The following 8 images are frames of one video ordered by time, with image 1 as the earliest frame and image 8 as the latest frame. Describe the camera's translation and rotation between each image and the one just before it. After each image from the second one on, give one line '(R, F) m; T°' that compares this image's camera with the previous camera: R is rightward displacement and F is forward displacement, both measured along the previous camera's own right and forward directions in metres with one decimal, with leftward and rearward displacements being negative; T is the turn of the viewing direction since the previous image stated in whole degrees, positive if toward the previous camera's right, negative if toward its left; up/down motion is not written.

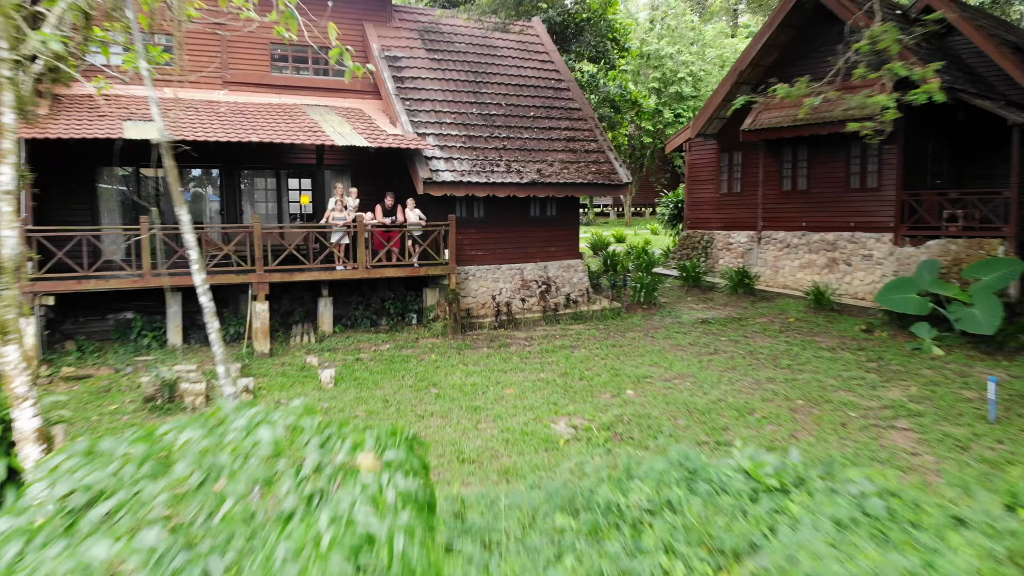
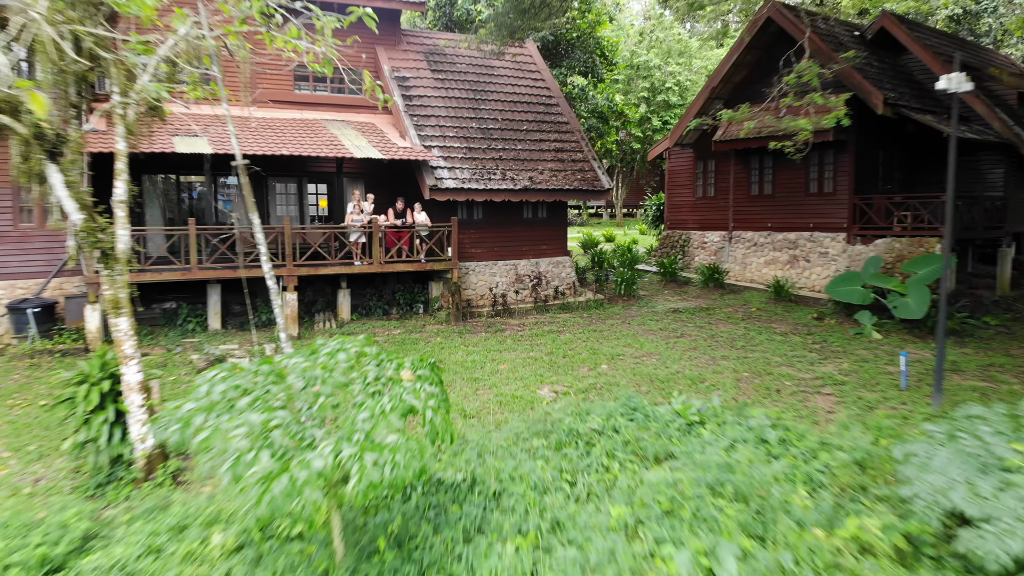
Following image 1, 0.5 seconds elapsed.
(+0.1, -1.0) m; 0°
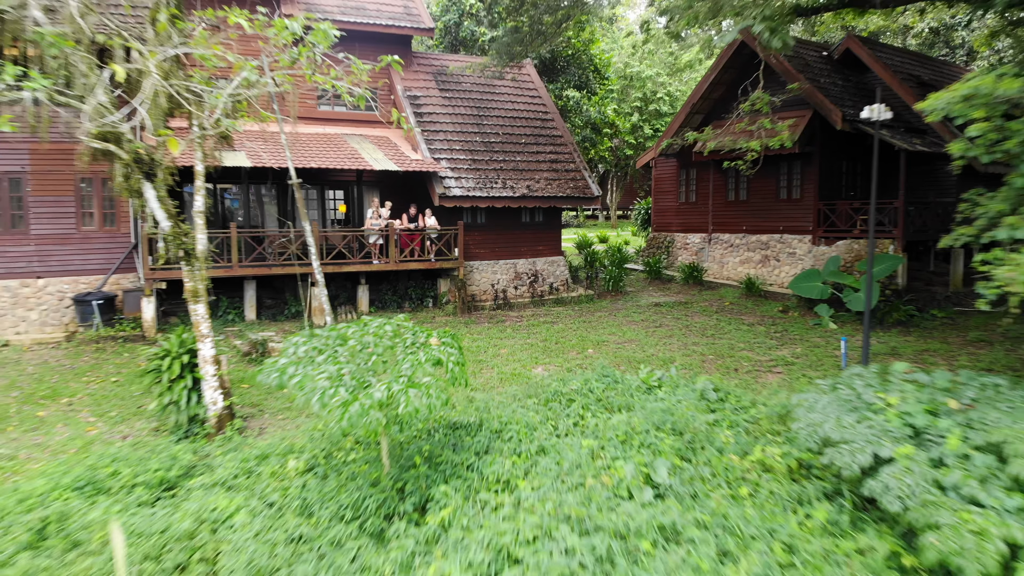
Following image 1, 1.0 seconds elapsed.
(0.0, -1.0) m; 0°
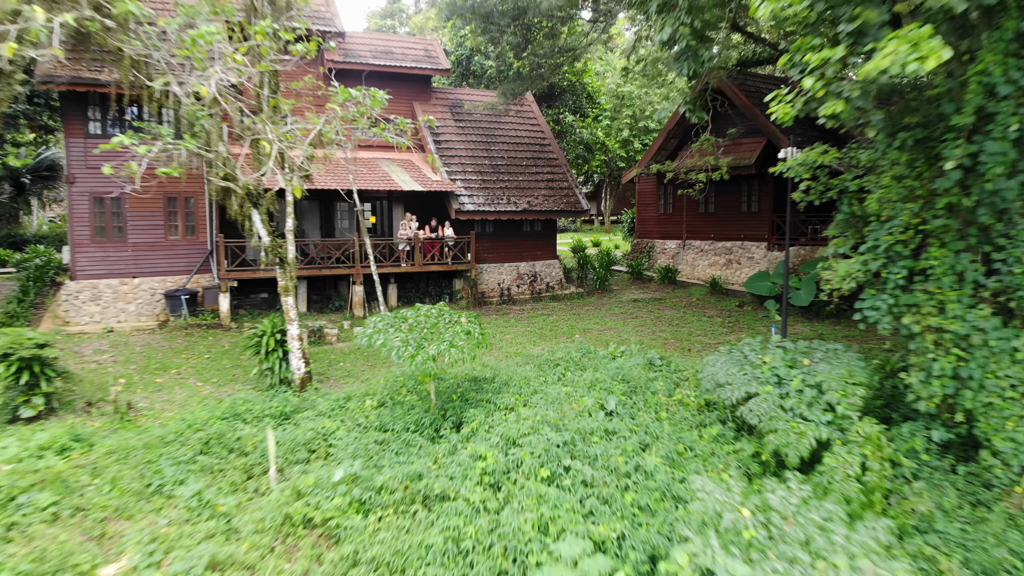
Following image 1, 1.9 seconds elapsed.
(0.0, -2.0) m; 0°
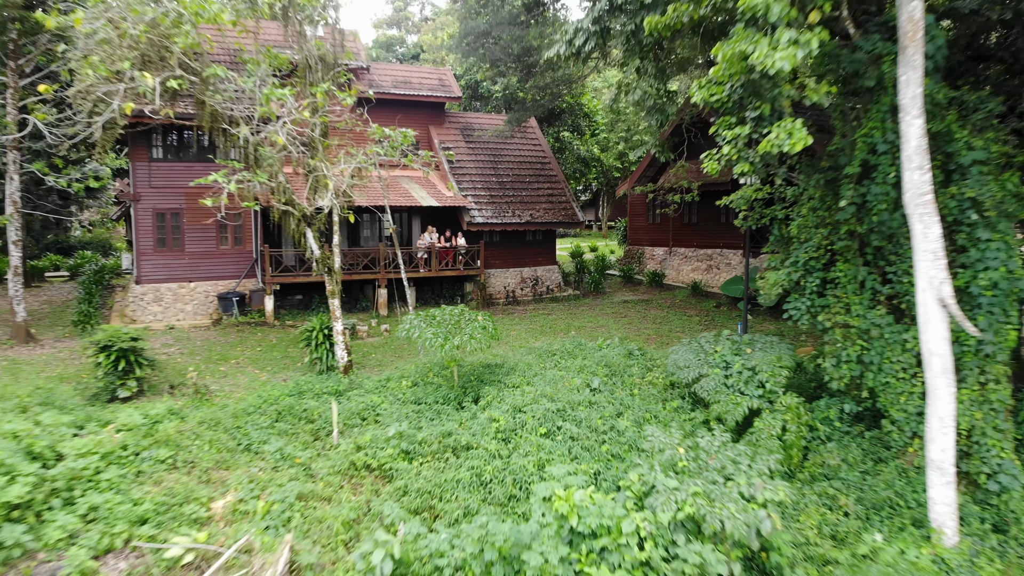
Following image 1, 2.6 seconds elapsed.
(0.0, -1.6) m; 0°
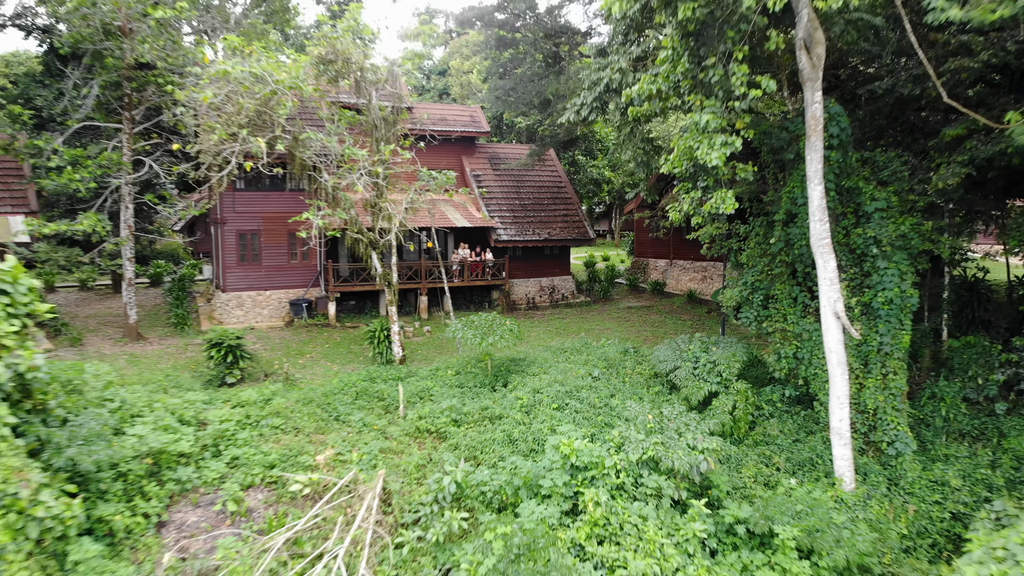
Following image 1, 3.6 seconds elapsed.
(0.0, -2.4) m; -1°
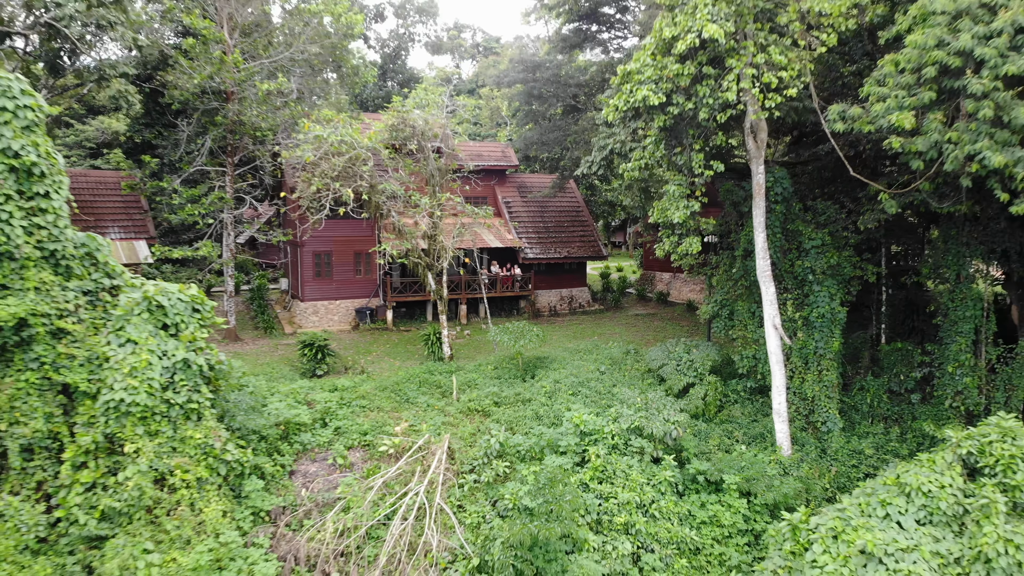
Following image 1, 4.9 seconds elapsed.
(-0.1, -3.1) m; -2°
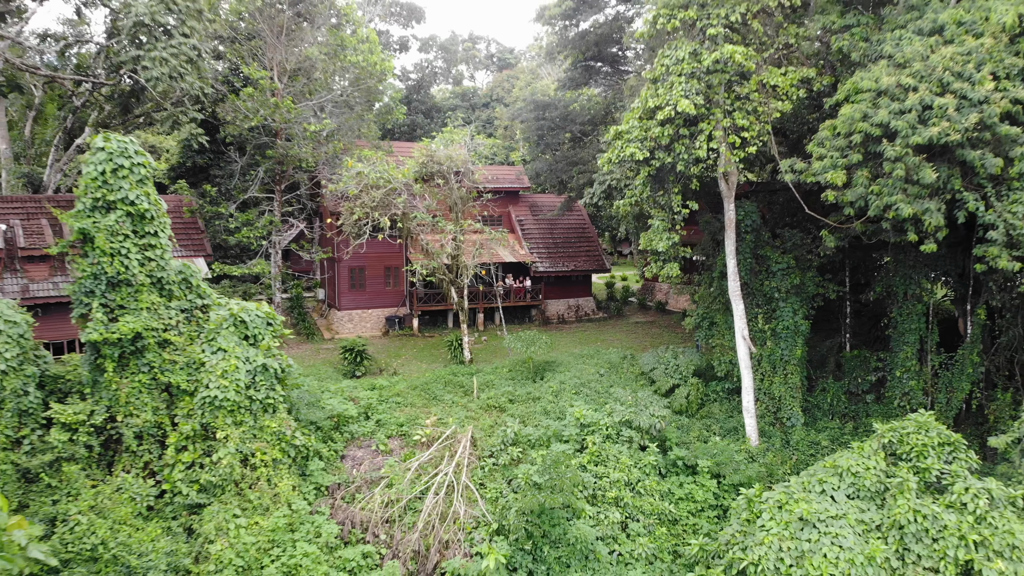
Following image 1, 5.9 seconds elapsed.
(0.0, -2.2) m; -1°
